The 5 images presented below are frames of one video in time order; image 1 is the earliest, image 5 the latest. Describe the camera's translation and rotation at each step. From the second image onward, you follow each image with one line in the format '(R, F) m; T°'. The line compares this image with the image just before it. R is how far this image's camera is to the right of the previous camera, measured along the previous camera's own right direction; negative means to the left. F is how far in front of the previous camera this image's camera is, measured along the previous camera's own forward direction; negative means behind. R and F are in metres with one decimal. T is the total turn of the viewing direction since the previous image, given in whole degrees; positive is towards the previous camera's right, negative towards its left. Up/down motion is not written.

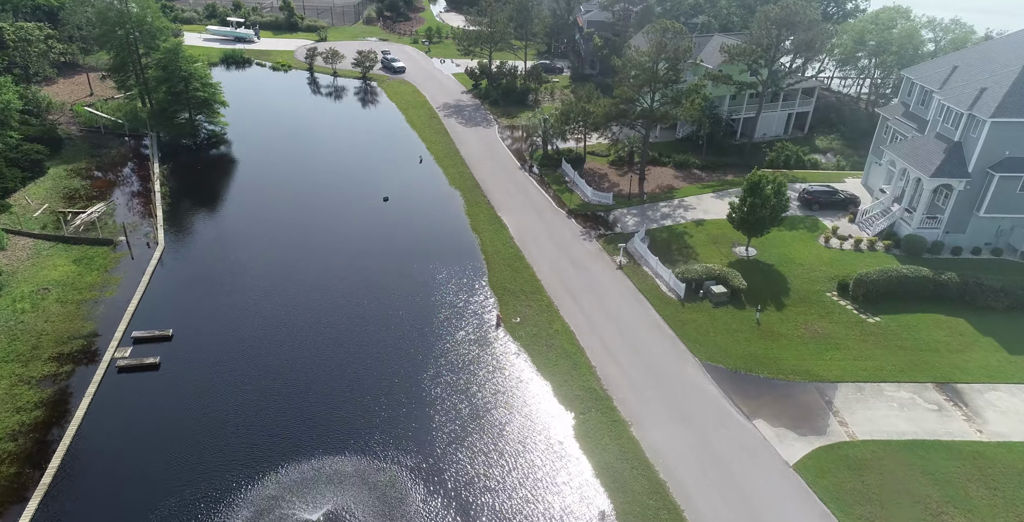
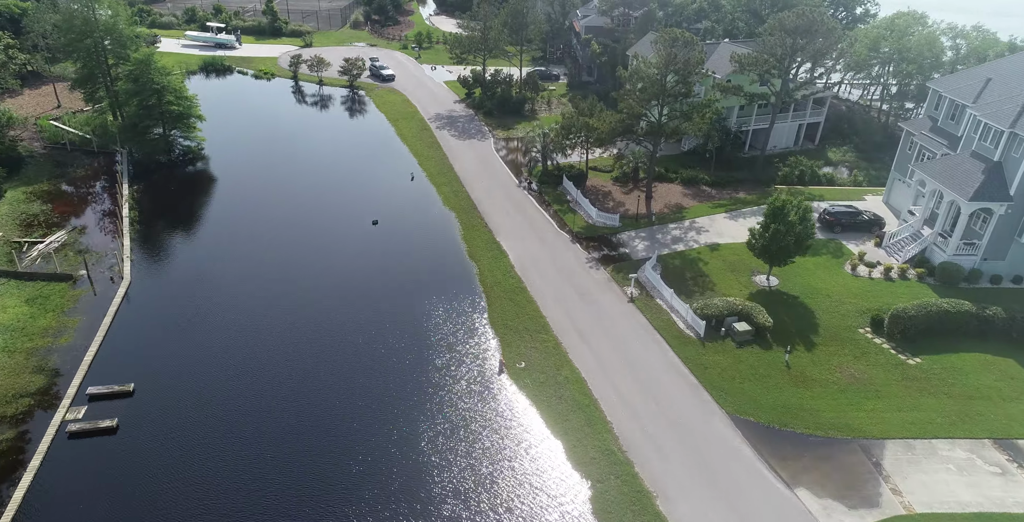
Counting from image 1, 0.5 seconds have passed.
(-0.5, +2.8) m; +1°
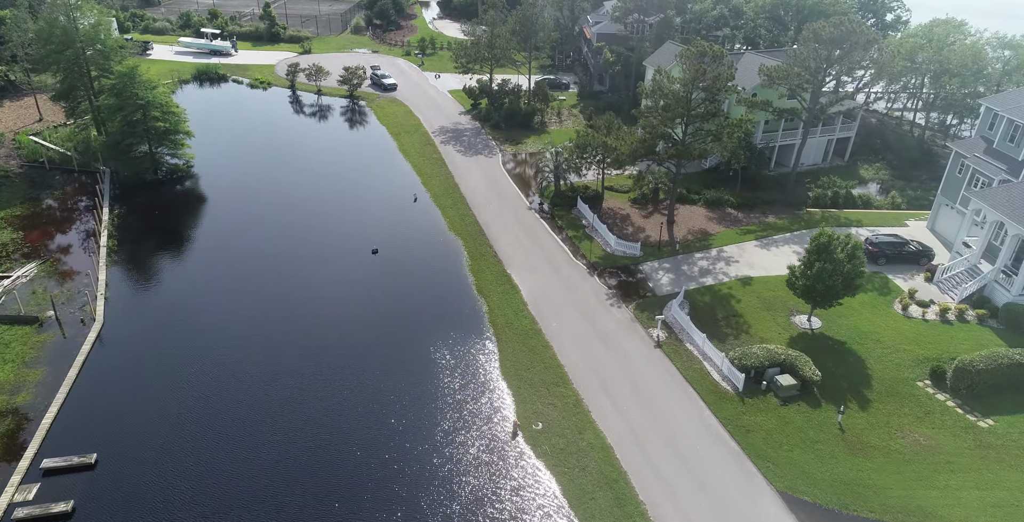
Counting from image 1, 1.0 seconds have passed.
(-0.5, +3.0) m; 0°
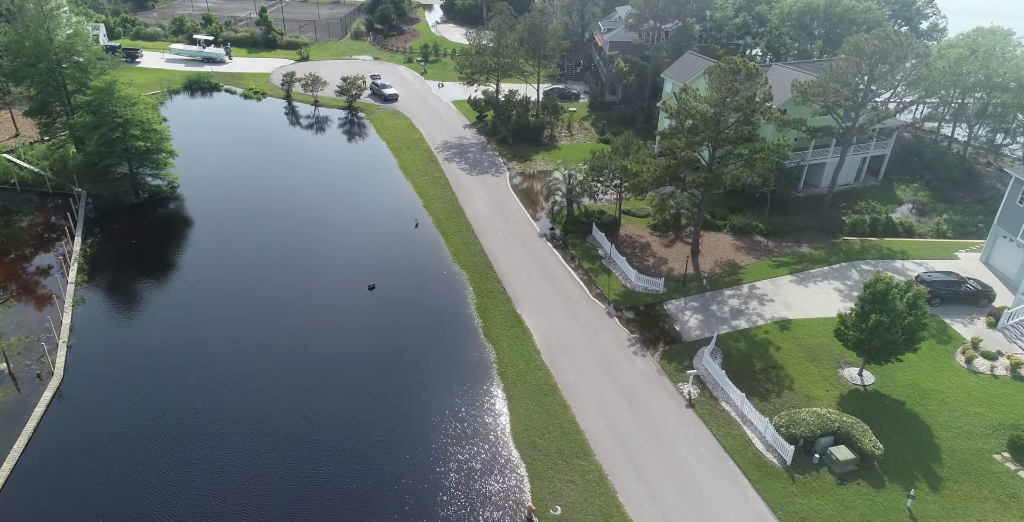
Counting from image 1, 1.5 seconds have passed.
(-0.3, +3.2) m; 0°
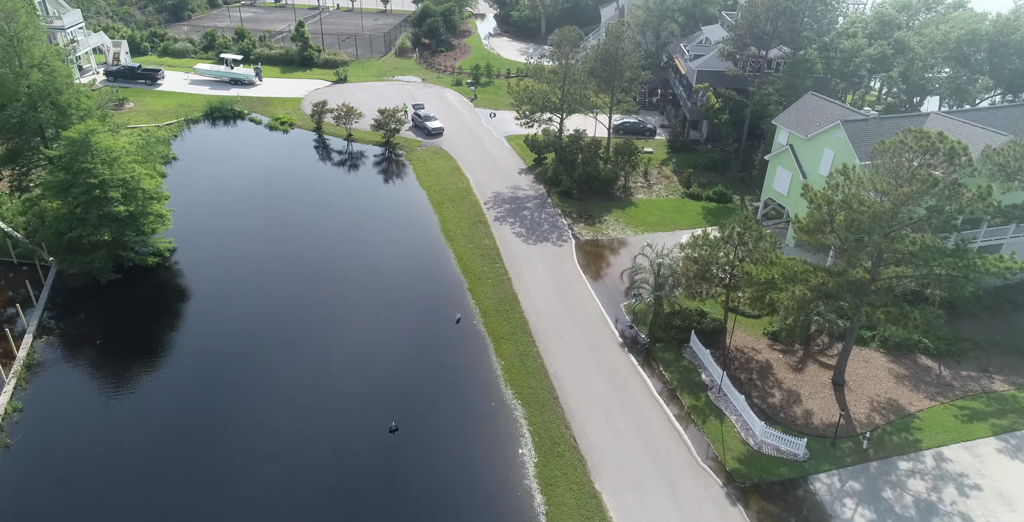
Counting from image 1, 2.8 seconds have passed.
(-1.2, +8.8) m; -4°
